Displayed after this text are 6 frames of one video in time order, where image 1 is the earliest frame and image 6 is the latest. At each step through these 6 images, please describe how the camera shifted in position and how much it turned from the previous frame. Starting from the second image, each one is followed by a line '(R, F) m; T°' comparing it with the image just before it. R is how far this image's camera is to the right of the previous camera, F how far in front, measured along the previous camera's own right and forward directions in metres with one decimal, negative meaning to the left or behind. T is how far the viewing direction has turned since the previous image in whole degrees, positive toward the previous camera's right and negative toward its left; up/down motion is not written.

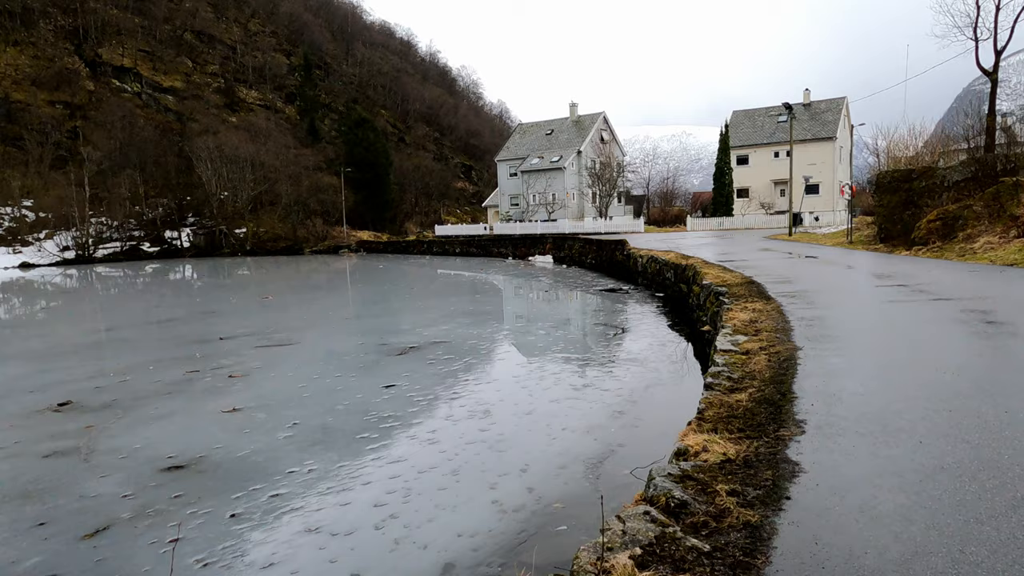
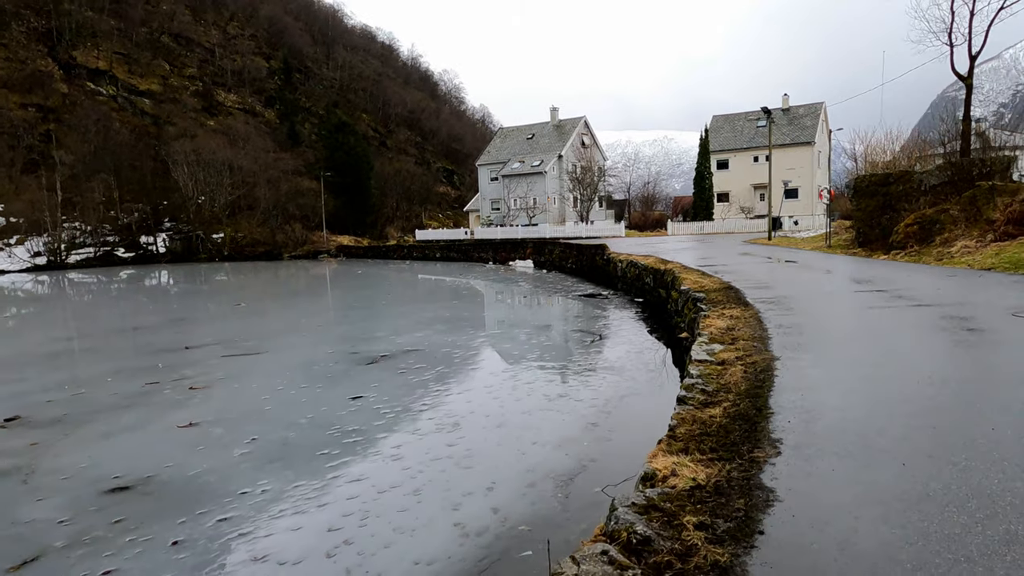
(+0.1, +0.2) m; +1°
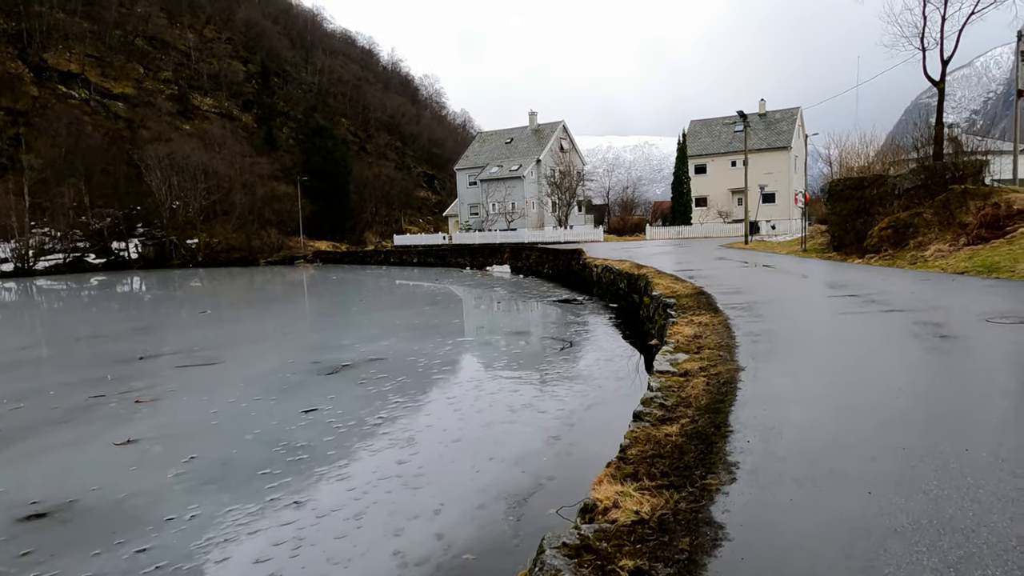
(+0.2, +0.3) m; +2°
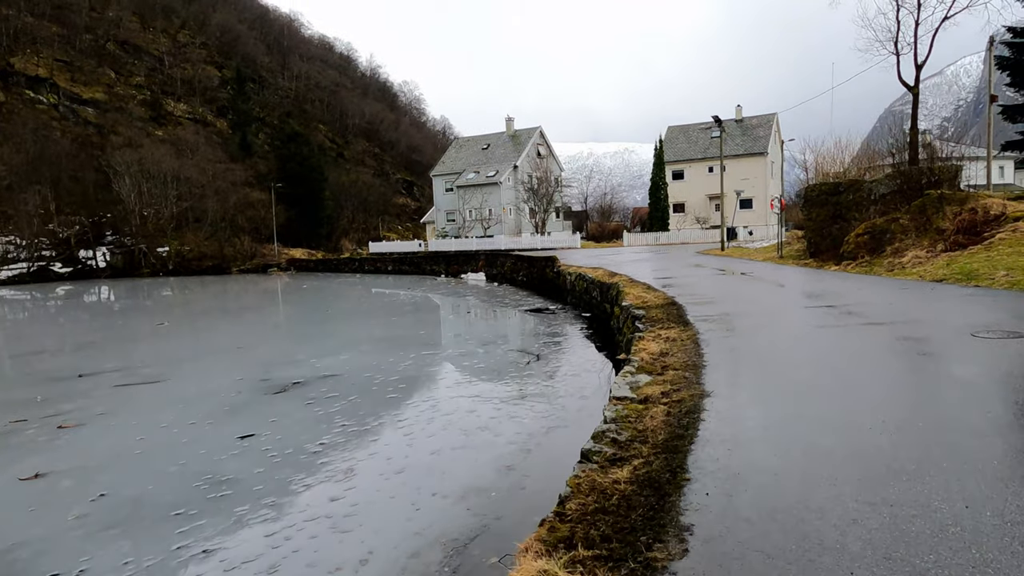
(+0.2, +0.5) m; +2°
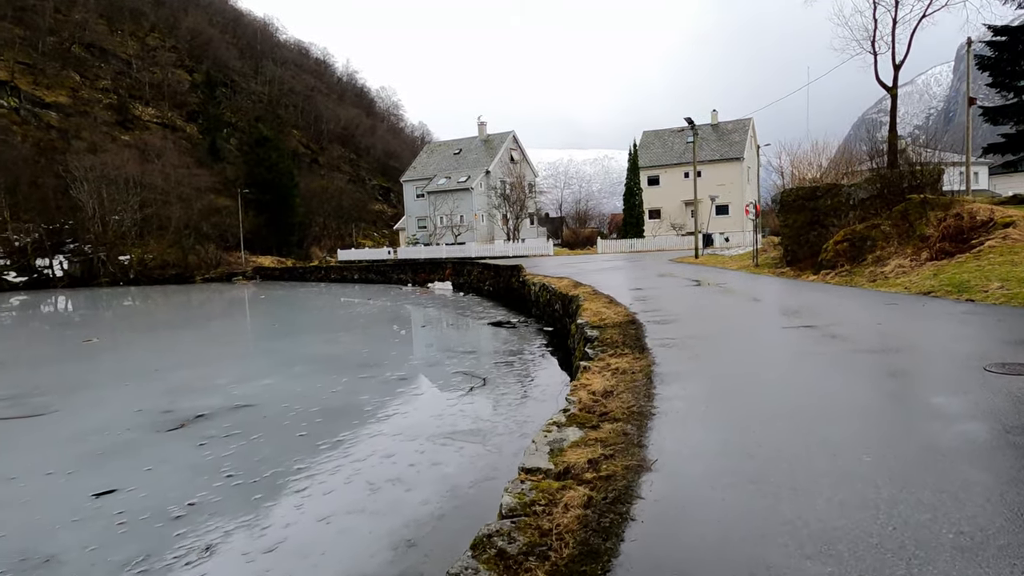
(+0.5, +1.0) m; +2°
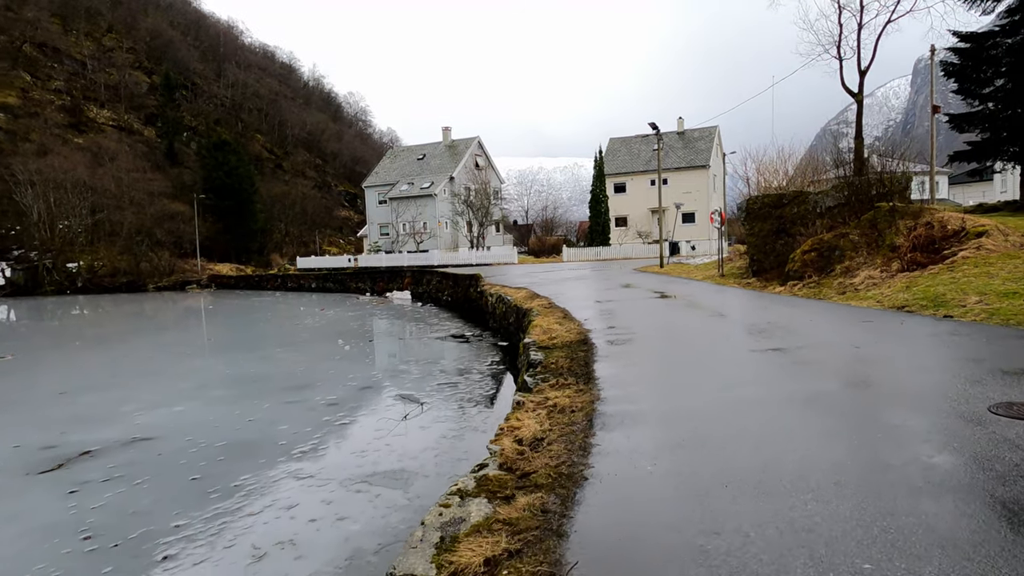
(+0.3, +0.8) m; +3°
